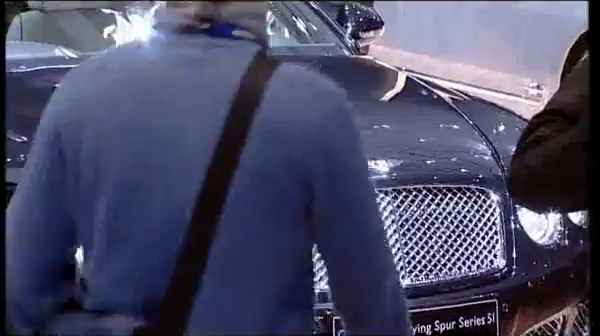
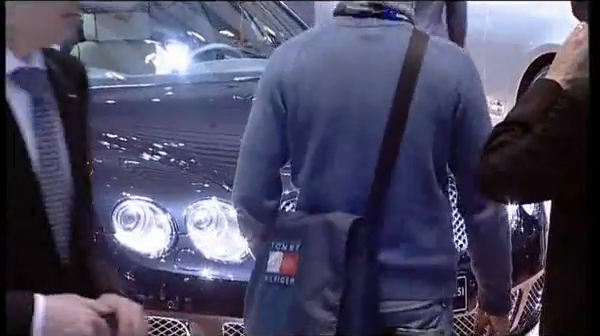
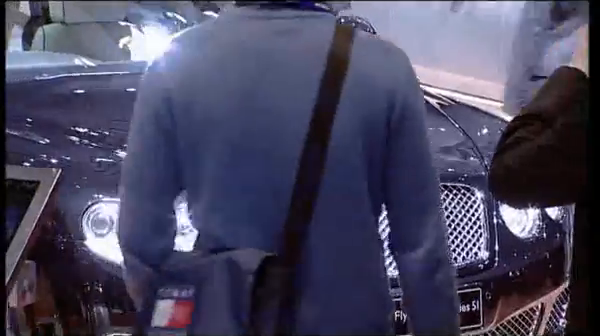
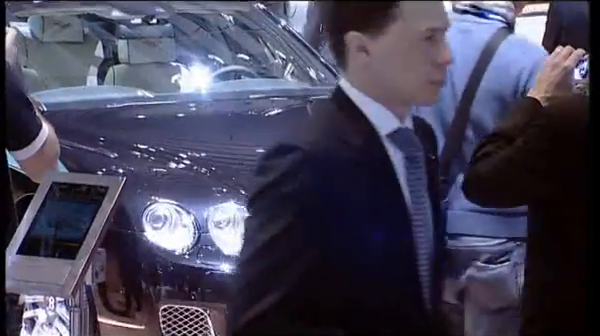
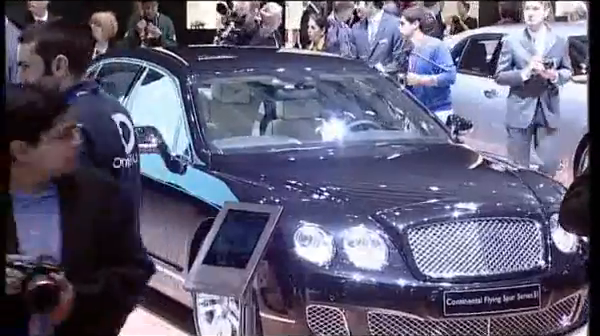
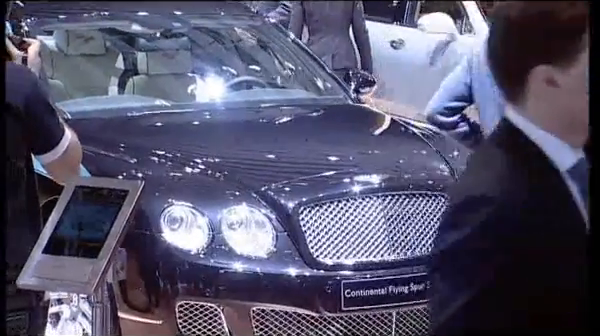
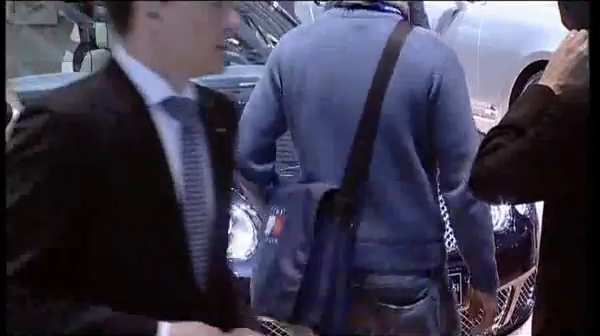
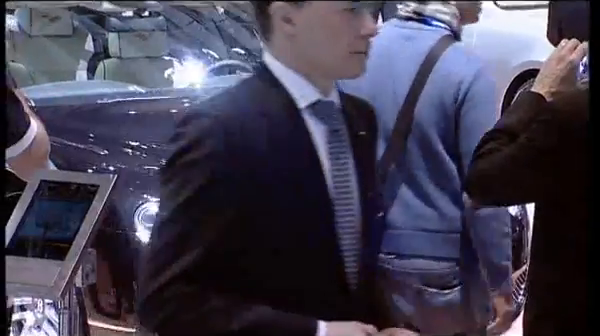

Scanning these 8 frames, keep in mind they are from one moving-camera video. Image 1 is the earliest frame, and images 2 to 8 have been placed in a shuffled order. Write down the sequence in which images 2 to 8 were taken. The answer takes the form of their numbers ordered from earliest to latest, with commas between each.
3, 2, 7, 8, 4, 6, 5
